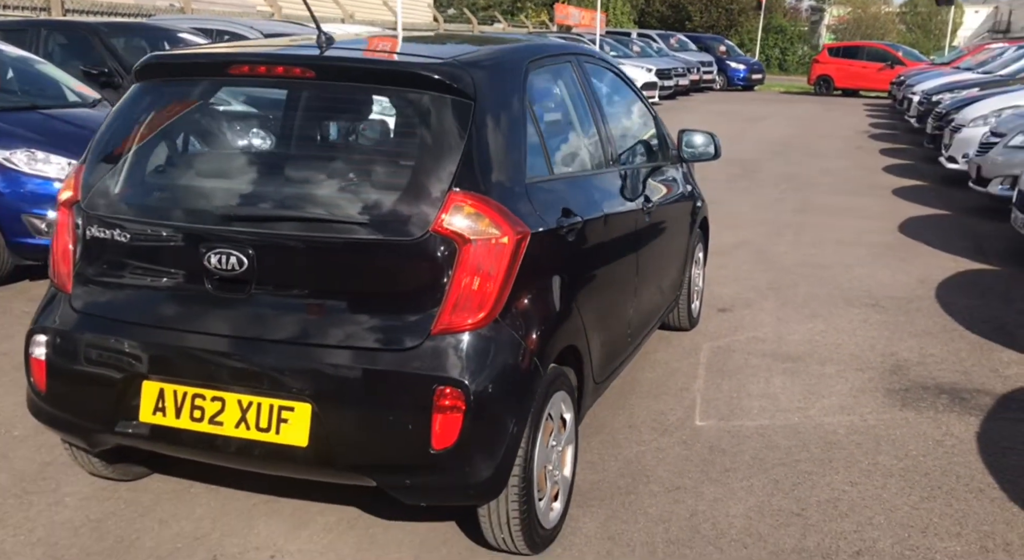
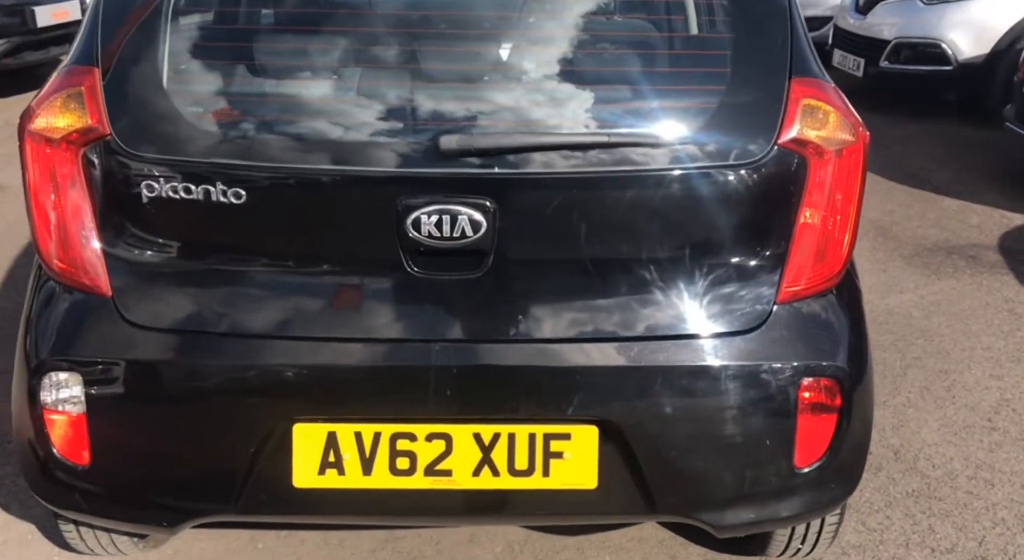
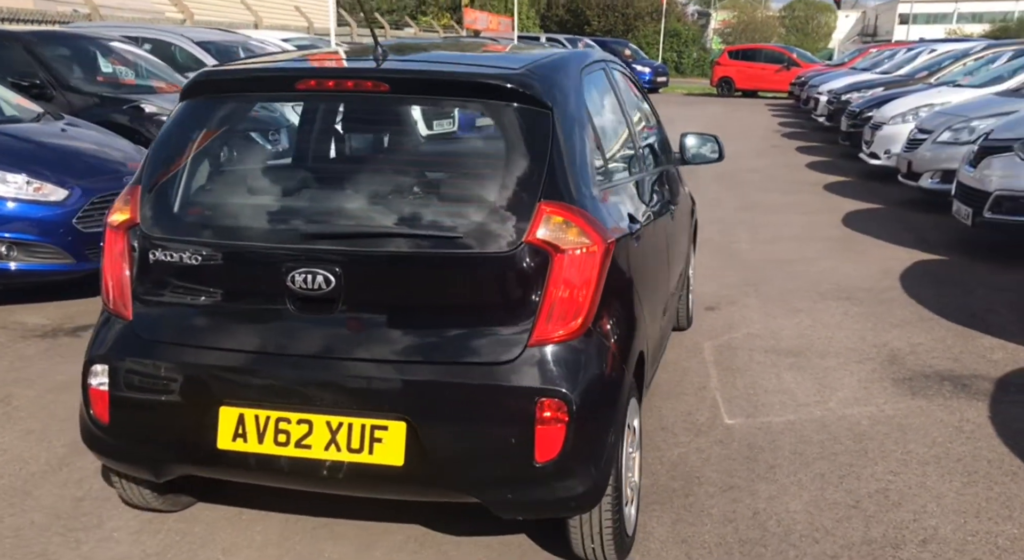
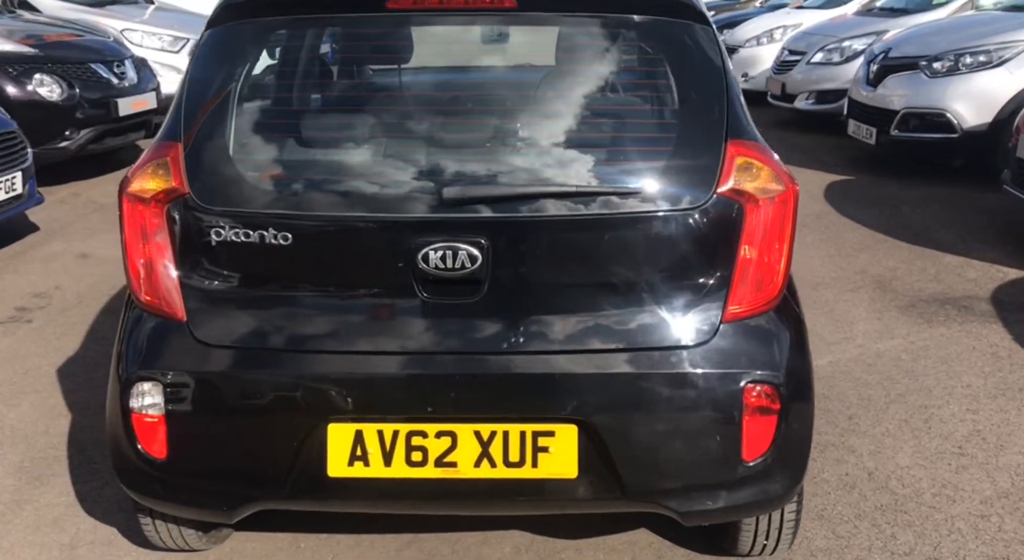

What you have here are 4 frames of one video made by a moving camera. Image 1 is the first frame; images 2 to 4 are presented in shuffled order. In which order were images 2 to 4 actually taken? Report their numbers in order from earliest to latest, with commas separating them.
3, 4, 2
